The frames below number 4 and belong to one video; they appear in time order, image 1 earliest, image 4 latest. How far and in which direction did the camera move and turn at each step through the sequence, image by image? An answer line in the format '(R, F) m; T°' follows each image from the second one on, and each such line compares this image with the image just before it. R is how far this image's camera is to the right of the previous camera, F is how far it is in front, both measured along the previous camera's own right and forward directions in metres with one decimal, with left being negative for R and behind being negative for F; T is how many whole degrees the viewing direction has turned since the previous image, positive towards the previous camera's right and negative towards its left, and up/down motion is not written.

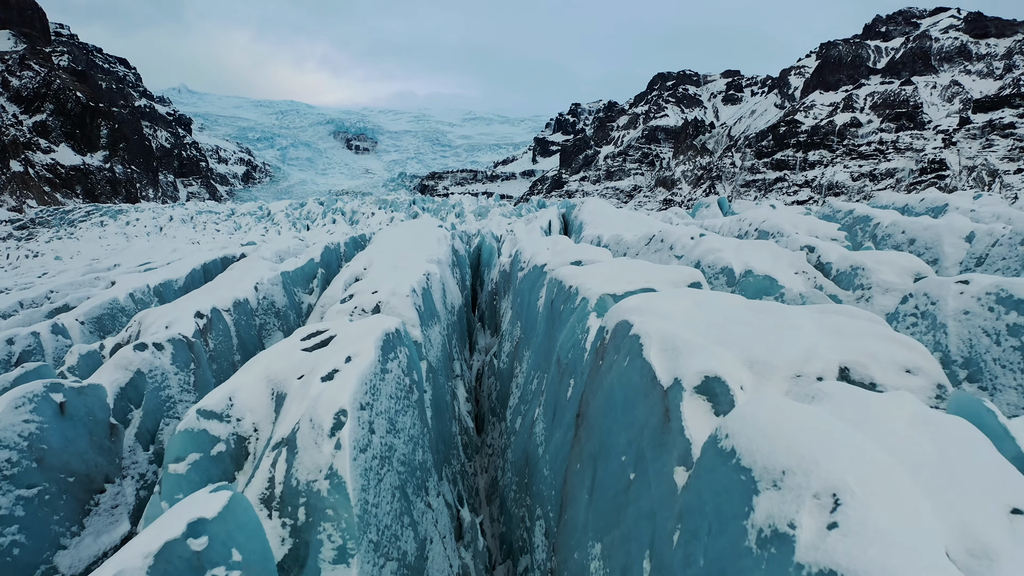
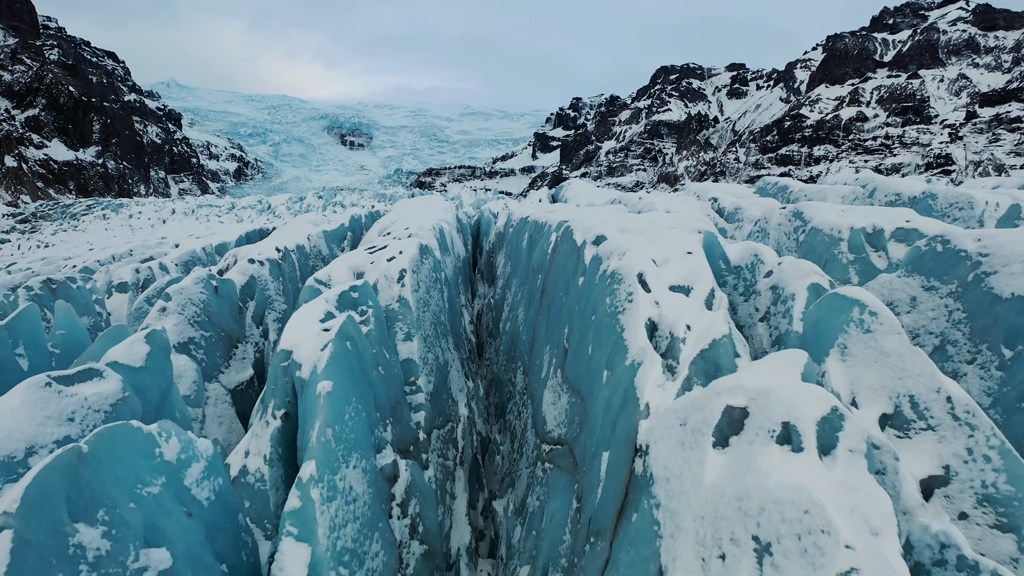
(+0.2, -4.2) m; 0°
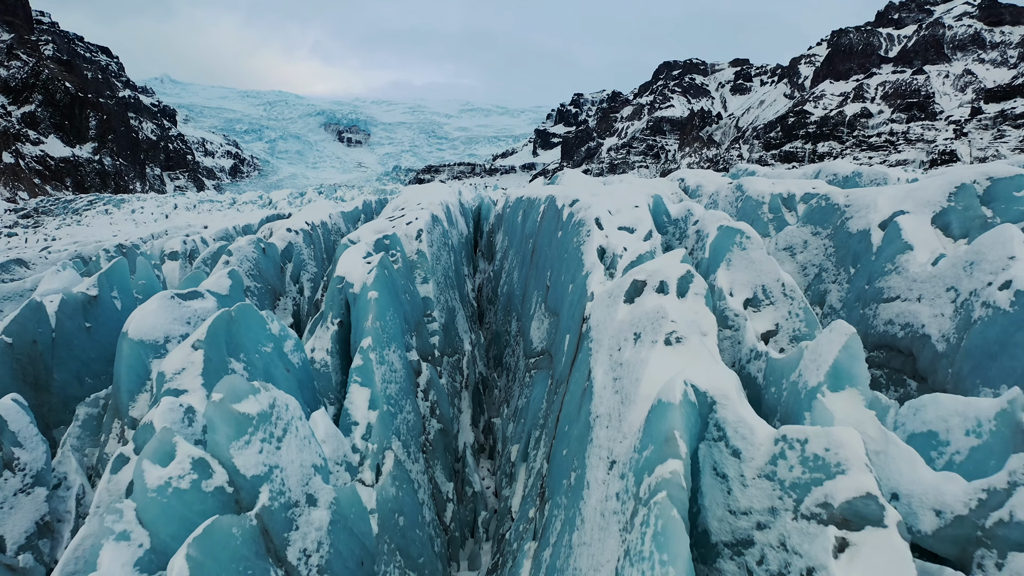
(+0.1, -2.4) m; 0°
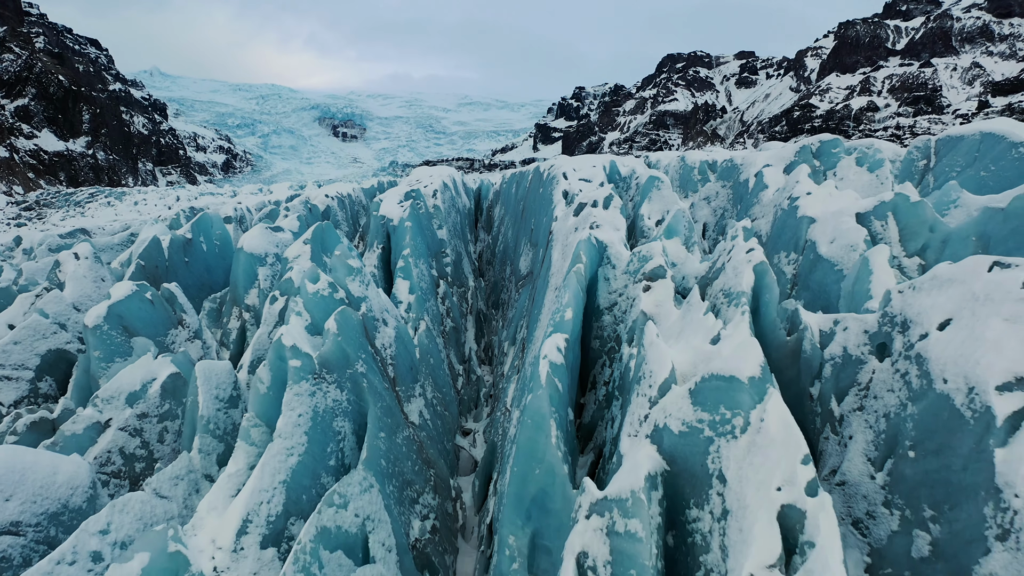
(+0.1, -3.6) m; 0°
